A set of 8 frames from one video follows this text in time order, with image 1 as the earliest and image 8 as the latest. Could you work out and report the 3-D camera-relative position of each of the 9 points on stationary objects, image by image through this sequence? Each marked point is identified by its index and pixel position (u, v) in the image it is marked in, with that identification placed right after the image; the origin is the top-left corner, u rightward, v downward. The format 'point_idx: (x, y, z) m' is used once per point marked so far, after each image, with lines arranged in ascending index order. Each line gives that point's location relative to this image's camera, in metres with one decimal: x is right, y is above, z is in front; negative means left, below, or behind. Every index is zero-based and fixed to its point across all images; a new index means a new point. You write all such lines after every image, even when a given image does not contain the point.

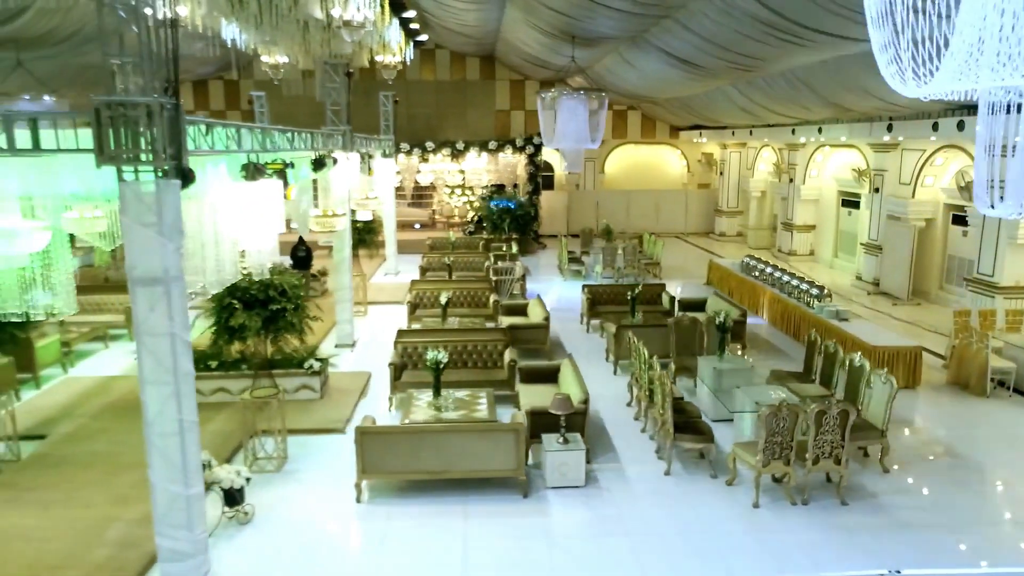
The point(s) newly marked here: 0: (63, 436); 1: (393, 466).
0: (-4.3, -1.4, +7.6) m
1: (-1.0, -1.4, +6.3) m
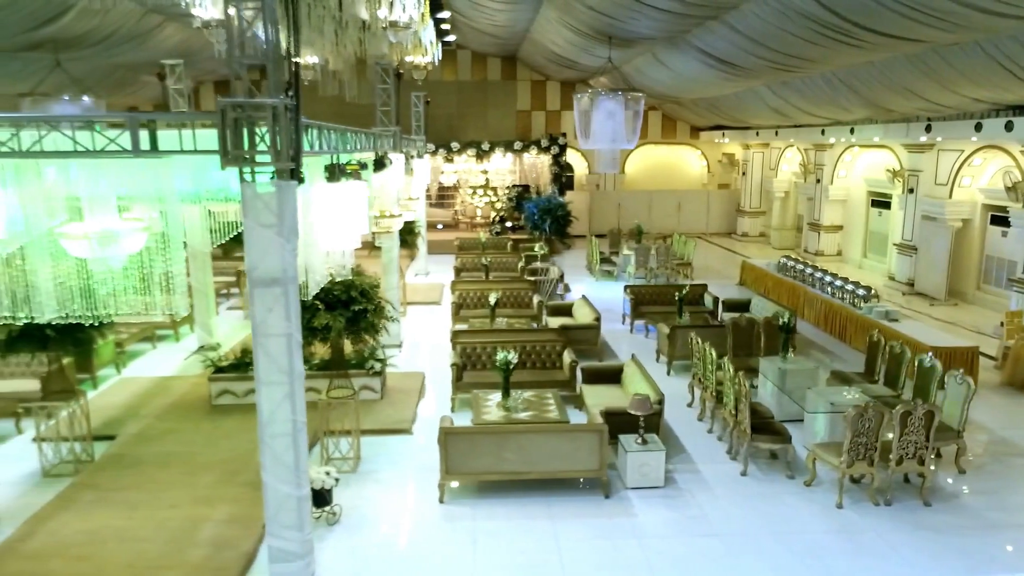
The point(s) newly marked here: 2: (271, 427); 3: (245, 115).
0: (-3.7, -1.4, +7.6) m
1: (-0.3, -1.4, +6.3) m
2: (-1.4, -0.8, +4.6) m
3: (-1.4, +0.9, +4.2) m
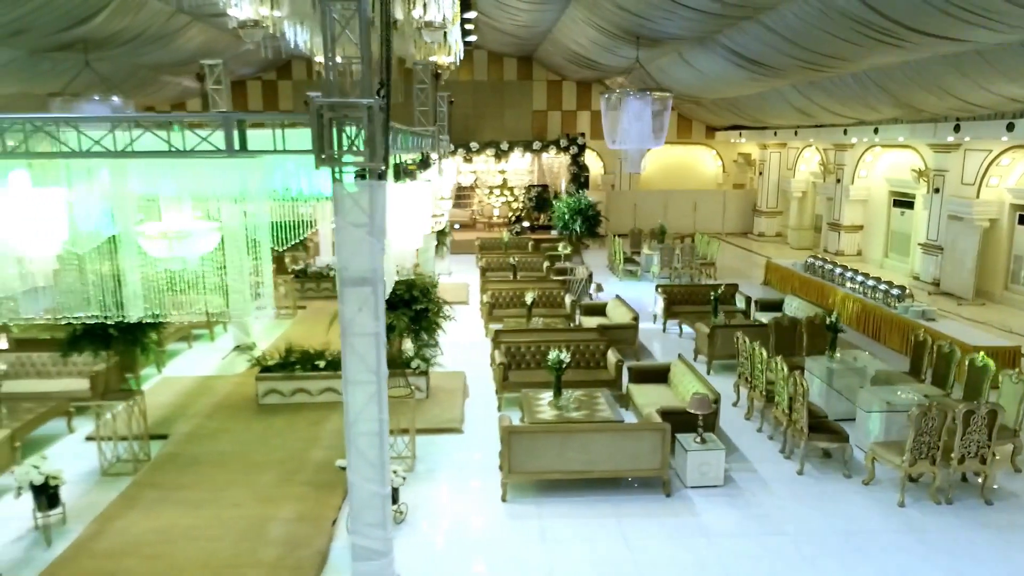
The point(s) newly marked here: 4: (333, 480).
0: (-3.2, -1.4, +7.7) m
1: (+0.2, -1.4, +6.4) m
2: (-0.9, -0.8, +4.6) m
3: (-0.9, +0.9, +4.2) m
4: (-1.5, -1.6, +6.7) m
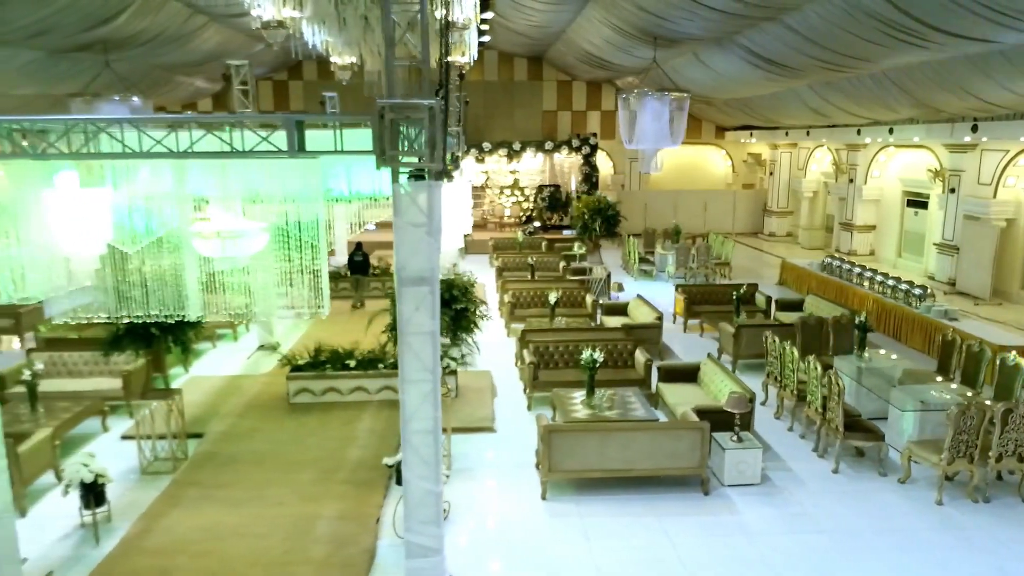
0: (-2.8, -1.4, +7.7) m
1: (+0.5, -1.4, +6.4) m
2: (-0.6, -0.8, +4.7) m
3: (-0.6, +0.9, +4.3) m
4: (-1.2, -1.6, +6.7) m
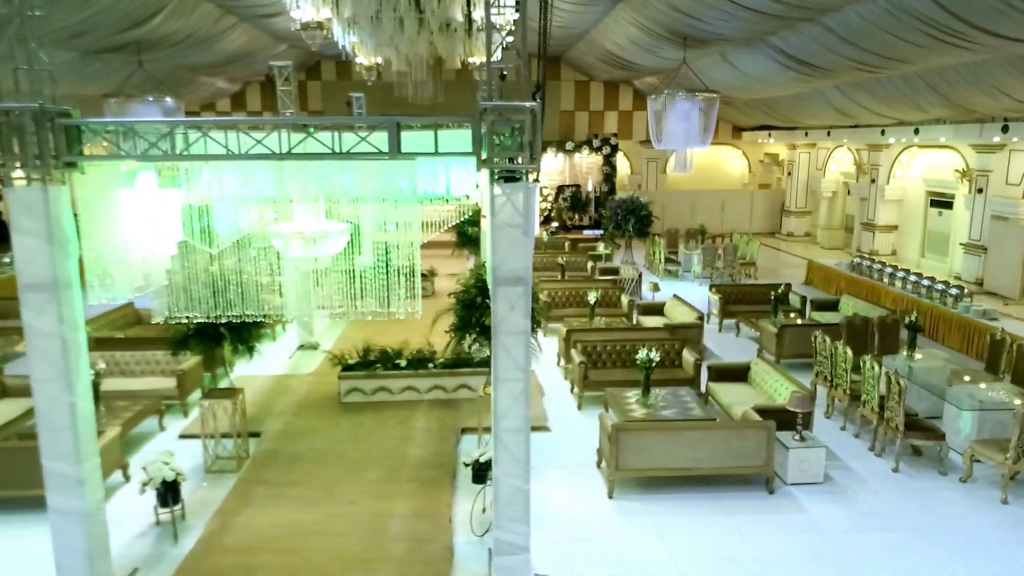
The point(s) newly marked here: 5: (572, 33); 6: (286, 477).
0: (-2.3, -1.4, +7.8) m
1: (+1.1, -1.4, +6.4) m
2: (0.0, -0.8, +4.7) m
3: (0.0, +0.9, +4.3) m
4: (-0.6, -1.6, +6.7) m
5: (+1.5, +6.1, +19.1) m
6: (-1.9, -1.6, +6.8) m
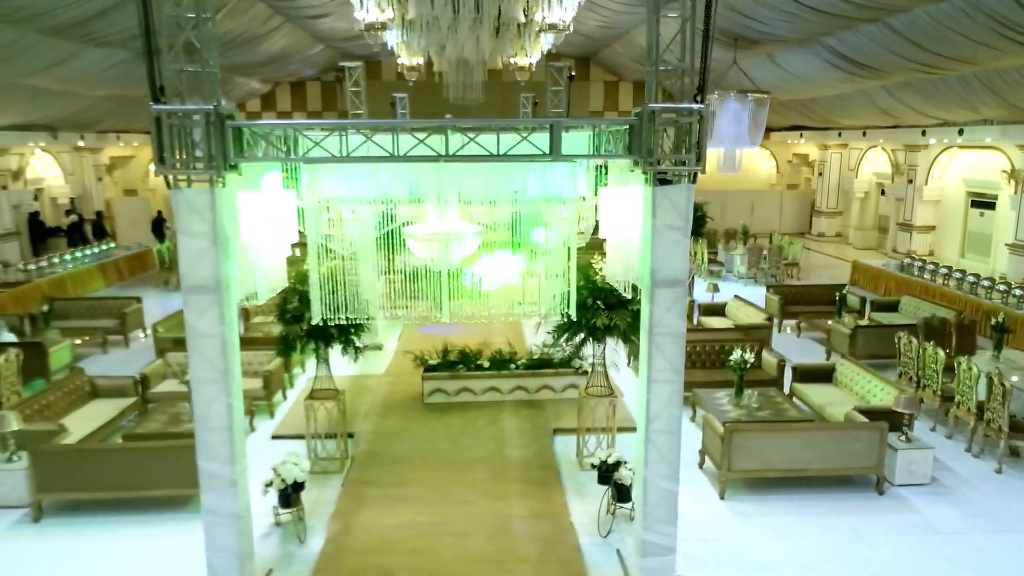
0: (-1.4, -1.4, +7.8) m
1: (+2.0, -1.4, +6.5) m
2: (+0.9, -0.8, +4.7) m
3: (+0.9, +0.9, +4.3) m
4: (+0.3, -1.6, +6.7) m
5: (+2.4, +6.1, +19.1) m
6: (-1.0, -1.6, +6.8) m
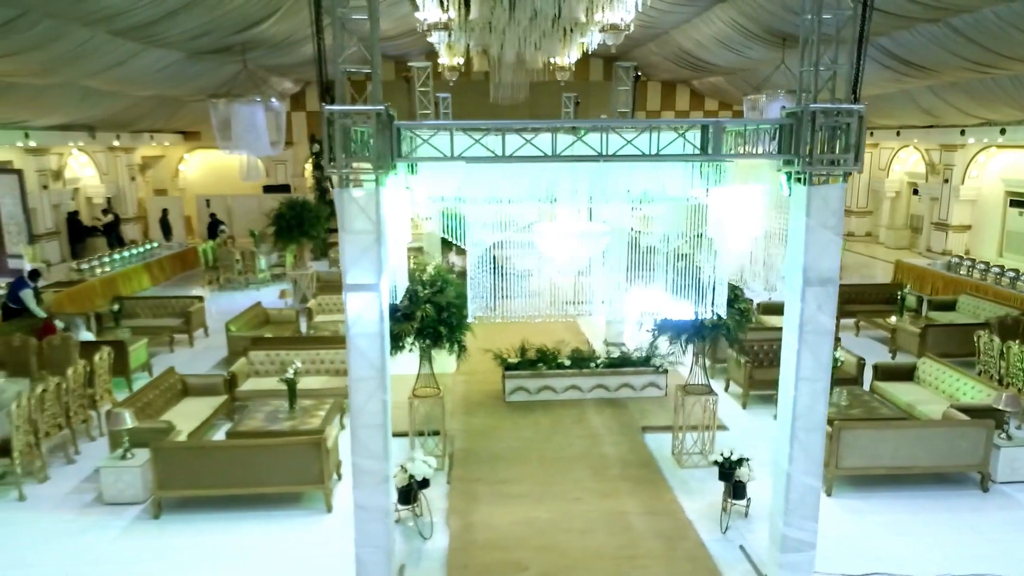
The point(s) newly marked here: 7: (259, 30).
0: (-0.5, -1.4, +7.8) m
1: (+2.9, -1.4, +6.5) m
2: (+1.8, -0.8, +4.8) m
3: (+1.7, +0.9, +4.4) m
4: (+1.2, -1.6, +6.8) m
5: (+3.3, +6.1, +19.1) m
6: (-0.1, -1.6, +6.8) m
7: (-4.1, +4.3, +13.1) m
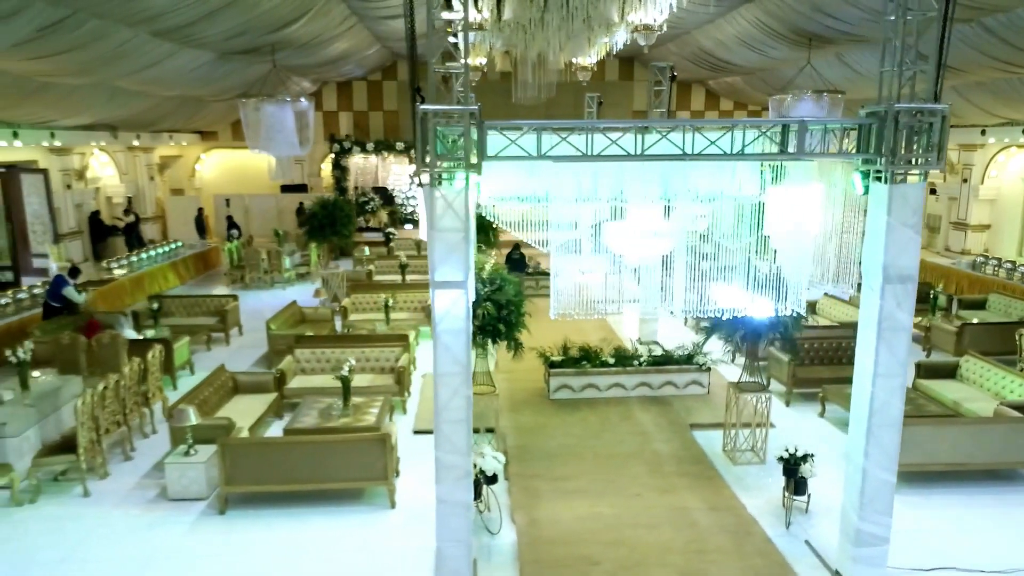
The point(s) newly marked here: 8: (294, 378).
0: (0.0, -1.4, +7.9) m
1: (+3.4, -1.4, +6.6) m
2: (+2.2, -0.8, +4.8) m
3: (+2.2, +1.0, +4.4) m
4: (+1.7, -1.6, +6.9) m
5: (+3.8, +6.2, +19.2) m
6: (+0.4, -1.6, +6.9) m
7: (-3.6, +4.3, +13.2) m
8: (-2.4, -1.0, +8.6) m
